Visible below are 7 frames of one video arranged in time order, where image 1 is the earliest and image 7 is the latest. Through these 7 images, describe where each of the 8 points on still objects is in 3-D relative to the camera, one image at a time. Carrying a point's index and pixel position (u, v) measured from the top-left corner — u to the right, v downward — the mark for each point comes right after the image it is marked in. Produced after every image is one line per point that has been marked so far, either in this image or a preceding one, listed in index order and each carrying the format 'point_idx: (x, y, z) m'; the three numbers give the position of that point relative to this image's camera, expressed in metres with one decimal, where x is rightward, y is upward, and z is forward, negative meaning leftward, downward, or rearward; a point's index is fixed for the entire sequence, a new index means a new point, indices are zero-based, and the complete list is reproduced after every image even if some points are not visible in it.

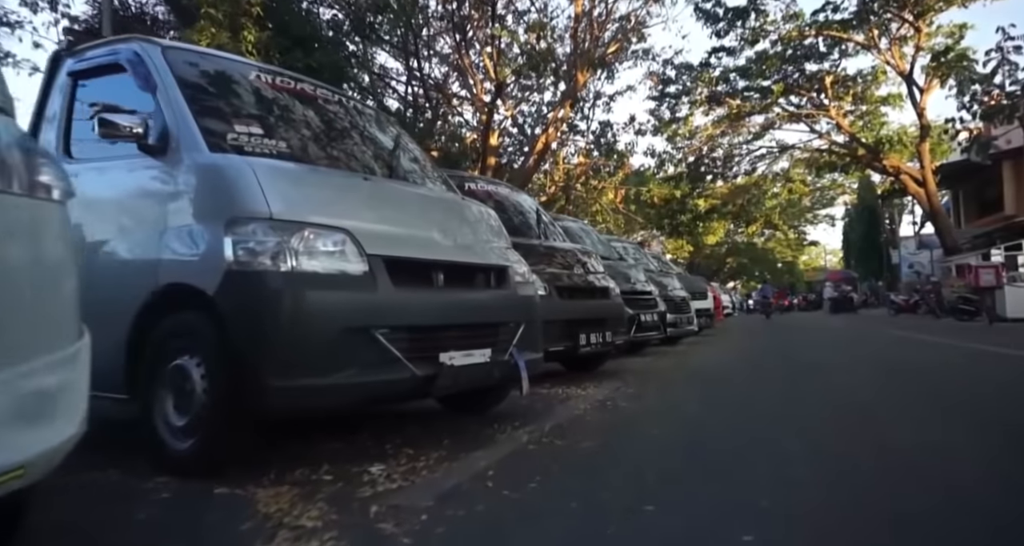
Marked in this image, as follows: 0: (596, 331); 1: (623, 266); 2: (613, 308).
0: (+0.8, -0.6, +6.5) m
1: (+1.8, +0.1, +10.4) m
2: (+1.1, -0.4, +6.9) m
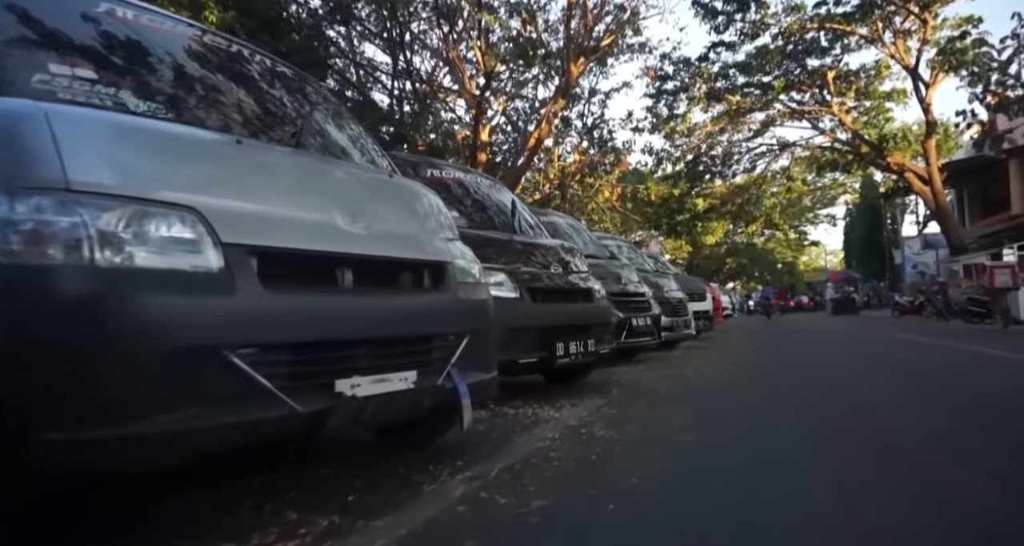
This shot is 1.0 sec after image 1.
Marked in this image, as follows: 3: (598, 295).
0: (+0.5, -0.6, +5.7) m
1: (+1.5, +0.1, +9.5) m
2: (+0.8, -0.4, +6.0) m
3: (+0.8, -0.2, +6.3) m
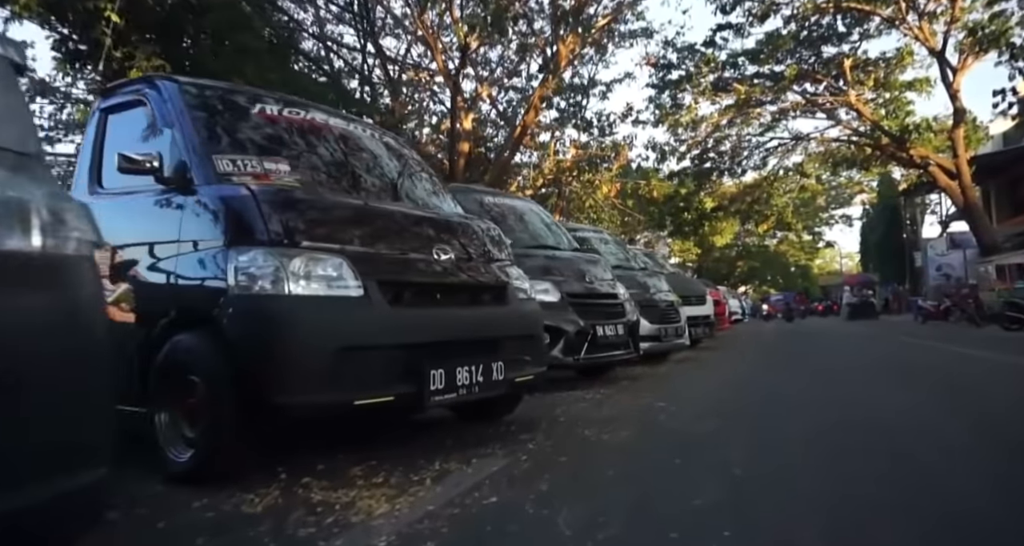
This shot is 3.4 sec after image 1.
0: (-0.2, -0.5, +3.7) m
1: (+0.8, +0.1, +7.5) m
2: (0.0, -0.3, +4.0) m
3: (0.0, -0.2, +4.3) m
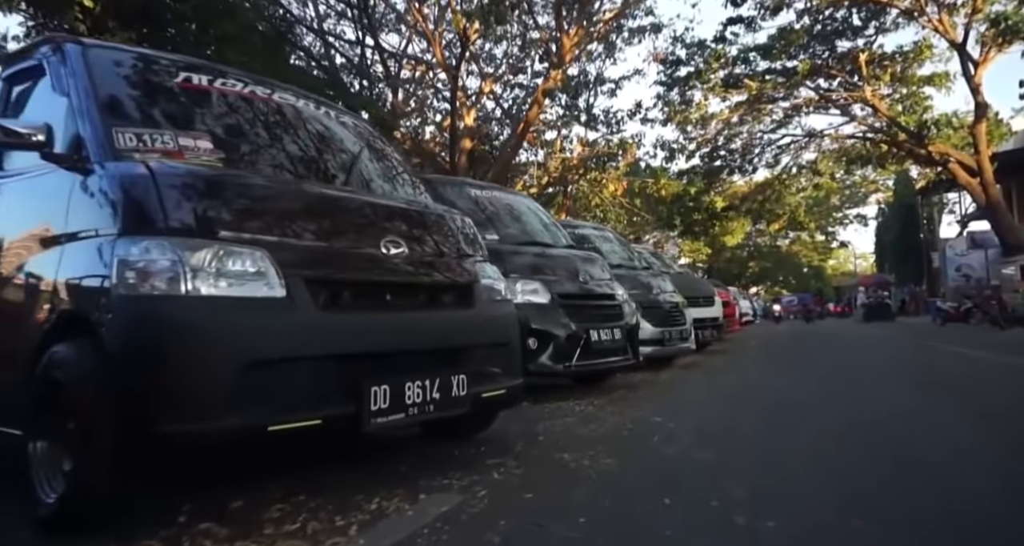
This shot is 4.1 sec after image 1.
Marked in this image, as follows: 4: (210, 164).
0: (-0.4, -0.5, +3.1) m
1: (+0.7, +0.2, +6.9) m
2: (-0.2, -0.3, +3.5) m
3: (-0.1, -0.2, +3.7) m
4: (-1.4, +0.5, +3.0) m
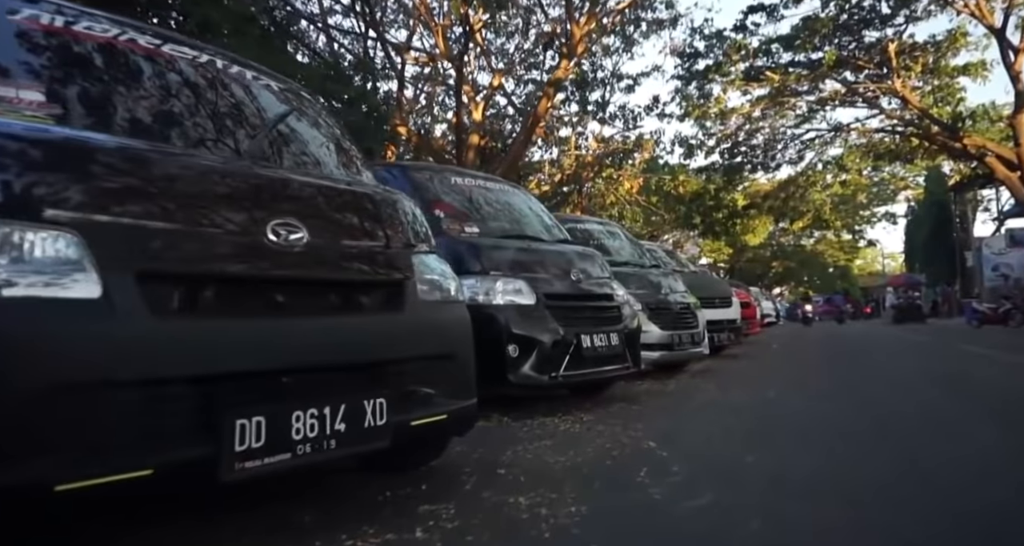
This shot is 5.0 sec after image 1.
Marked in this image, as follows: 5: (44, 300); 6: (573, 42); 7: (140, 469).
0: (-0.7, -0.5, +2.4) m
1: (+0.5, +0.2, +6.1) m
2: (-0.4, -0.3, +2.7) m
3: (-0.4, -0.1, +3.0) m
4: (-1.7, +0.5, +2.3) m
5: (-1.4, -0.1, +1.8) m
6: (+1.9, +6.8, +19.0) m
7: (-1.1, -0.6, +1.9) m
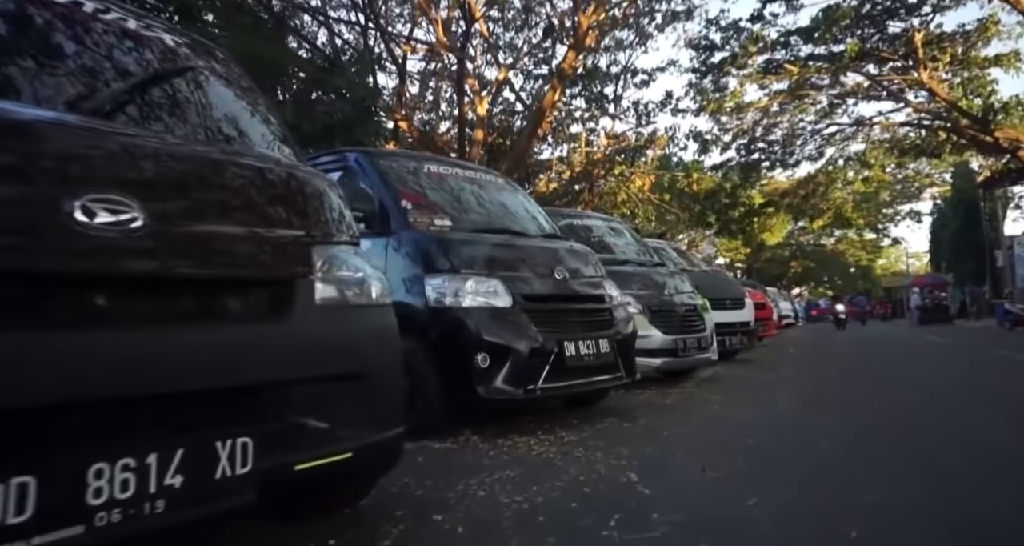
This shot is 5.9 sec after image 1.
0: (-0.9, -0.5, +1.7) m
1: (+0.4, +0.2, +5.5) m
2: (-0.7, -0.2, +2.1) m
3: (-0.6, -0.1, +2.4) m
4: (-1.9, +0.5, +1.7) m
5: (-1.7, -0.1, +1.2) m
6: (+2.1, +6.8, +18.3) m
7: (-1.4, -0.6, +1.3) m
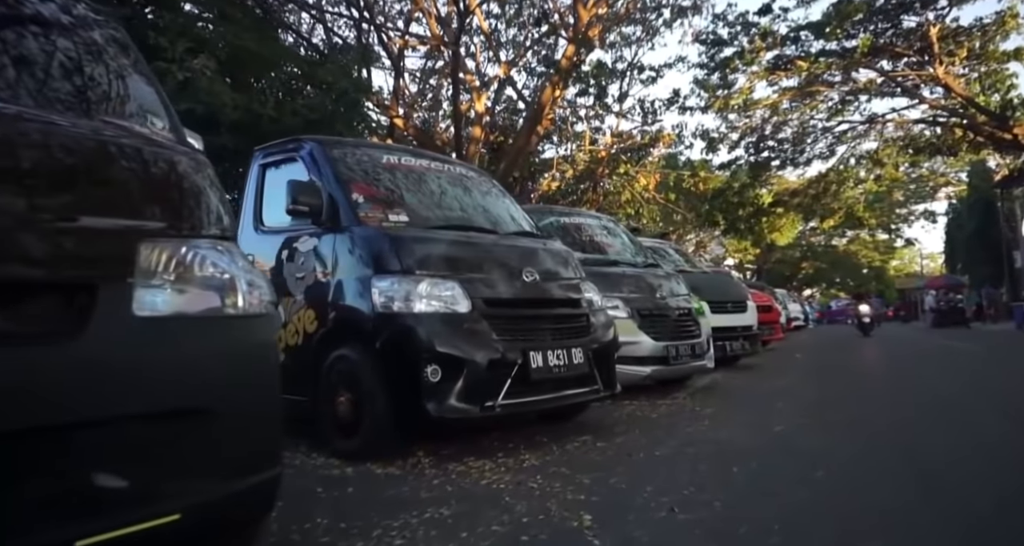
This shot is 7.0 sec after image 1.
0: (-1.3, -0.5, +1.2) m
1: (+0.1, +0.2, +5.0) m
2: (-1.0, -0.2, +1.6) m
3: (-0.9, -0.1, +1.9) m
4: (-2.3, +0.5, +1.3) m
5: (-2.0, -0.1, +0.7) m
6: (+2.0, +6.8, +17.7) m
7: (-1.7, -0.6, +0.8) m
